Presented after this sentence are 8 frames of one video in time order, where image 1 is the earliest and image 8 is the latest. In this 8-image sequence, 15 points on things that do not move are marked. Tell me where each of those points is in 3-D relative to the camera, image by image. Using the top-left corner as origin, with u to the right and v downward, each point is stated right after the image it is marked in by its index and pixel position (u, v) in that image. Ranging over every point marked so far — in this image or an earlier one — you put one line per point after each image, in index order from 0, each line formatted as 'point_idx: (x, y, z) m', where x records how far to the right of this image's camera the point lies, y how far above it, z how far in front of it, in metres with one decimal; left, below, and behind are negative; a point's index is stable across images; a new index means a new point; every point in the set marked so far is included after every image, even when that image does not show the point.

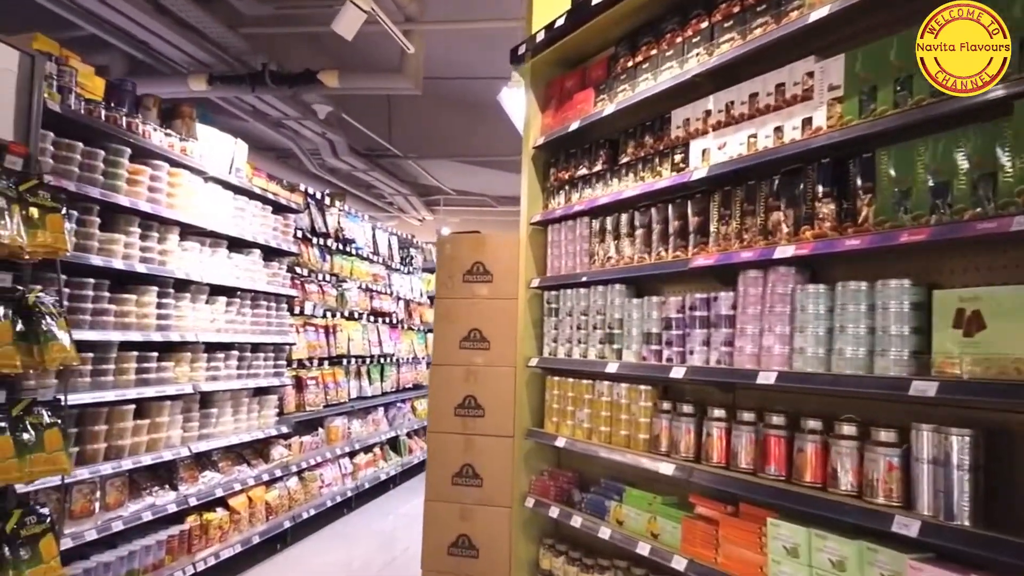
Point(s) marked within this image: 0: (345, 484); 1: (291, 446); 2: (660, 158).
0: (-1.3, -1.5, +5.7) m
1: (-1.5, -1.0, +5.0) m
2: (+0.5, +0.5, +2.8) m
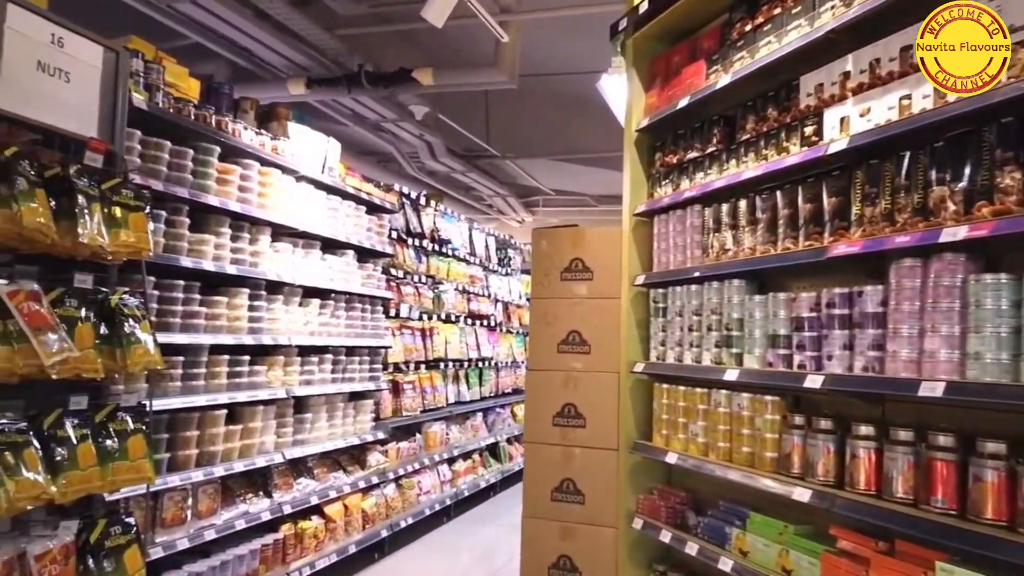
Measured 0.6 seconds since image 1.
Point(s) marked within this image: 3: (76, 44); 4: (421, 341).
0: (-0.5, -1.5, +5.5) m
1: (-0.8, -1.1, +4.9) m
2: (+0.9, +0.5, +2.4) m
3: (-1.4, +0.8, +2.4) m
4: (-0.7, -0.4, +5.4) m
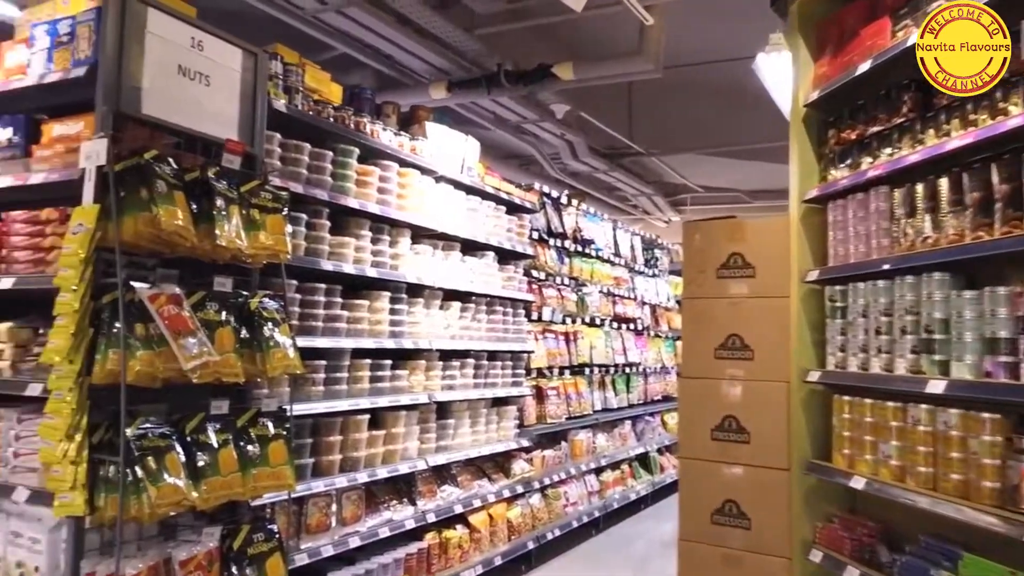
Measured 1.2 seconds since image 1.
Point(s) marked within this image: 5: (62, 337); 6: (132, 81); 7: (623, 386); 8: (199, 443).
0: (+0.6, -1.5, +5.3) m
1: (+0.1, -1.1, +4.7) m
2: (+1.3, +0.5, +1.9) m
3: (-0.9, +0.8, +2.4) m
4: (+0.4, -0.4, +5.2) m
5: (-1.1, -0.1, +1.9) m
6: (-1.1, +0.6, +2.1) m
7: (+0.9, -0.8, +6.1) m
8: (-0.9, -0.4, +2.1) m
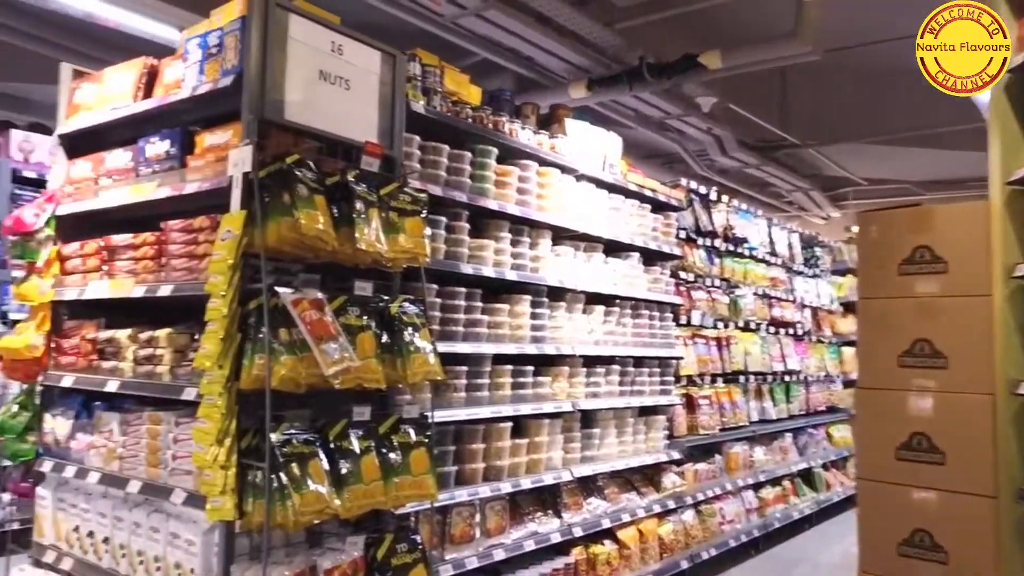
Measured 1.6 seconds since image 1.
0: (+1.5, -1.5, +4.9) m
1: (+1.0, -1.1, +4.4) m
2: (+1.6, +0.5, +1.5) m
3: (-0.5, +0.7, +2.4) m
4: (+1.3, -0.4, +4.9) m
5: (-0.8, -0.1, +2.0) m
6: (-0.7, +0.6, +2.1) m
7: (+2.0, -0.8, +5.7) m
8: (-0.5, -0.5, +2.1) m
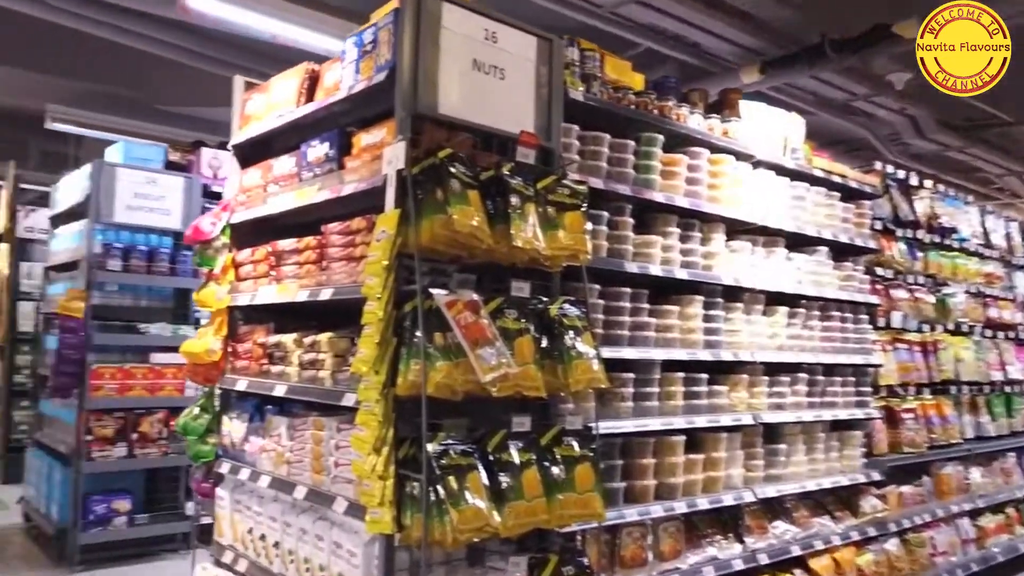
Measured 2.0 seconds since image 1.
0: (+2.6, -1.5, +4.3) m
1: (+1.9, -1.1, +3.9) m
2: (+1.9, +0.6, +1.0) m
3: (0.0, +0.7, +2.2) m
4: (+2.3, -0.4, +4.3) m
5: (-0.4, -0.1, +1.9) m
6: (-0.2, +0.6, +2.0) m
7: (+3.2, -0.8, +4.9) m
8: (0.0, -0.5, +2.0) m
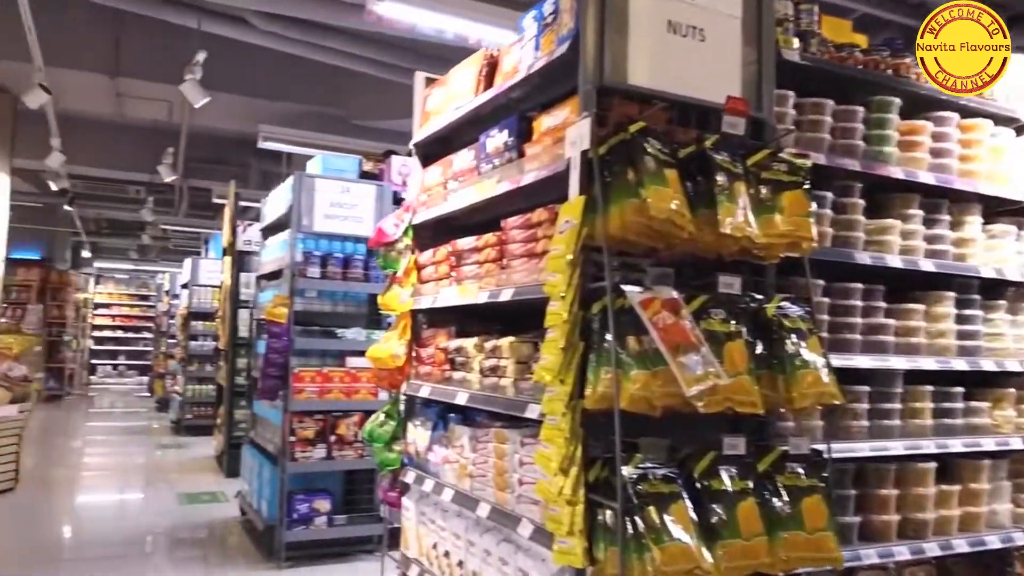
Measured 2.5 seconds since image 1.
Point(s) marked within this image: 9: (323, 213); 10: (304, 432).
0: (+3.5, -1.5, +3.2) m
1: (+2.8, -1.0, +3.0) m
2: (+2.0, +0.6, +0.2) m
3: (+0.5, +0.8, +1.9) m
4: (+3.3, -0.4, +3.3) m
5: (+0.1, -0.1, +1.7) m
6: (+0.2, +0.6, +1.8) m
7: (+4.3, -0.7, +3.7) m
8: (+0.4, -0.4, +1.6) m
9: (-1.1, +0.4, +4.4) m
10: (-1.1, -0.8, +4.1) m
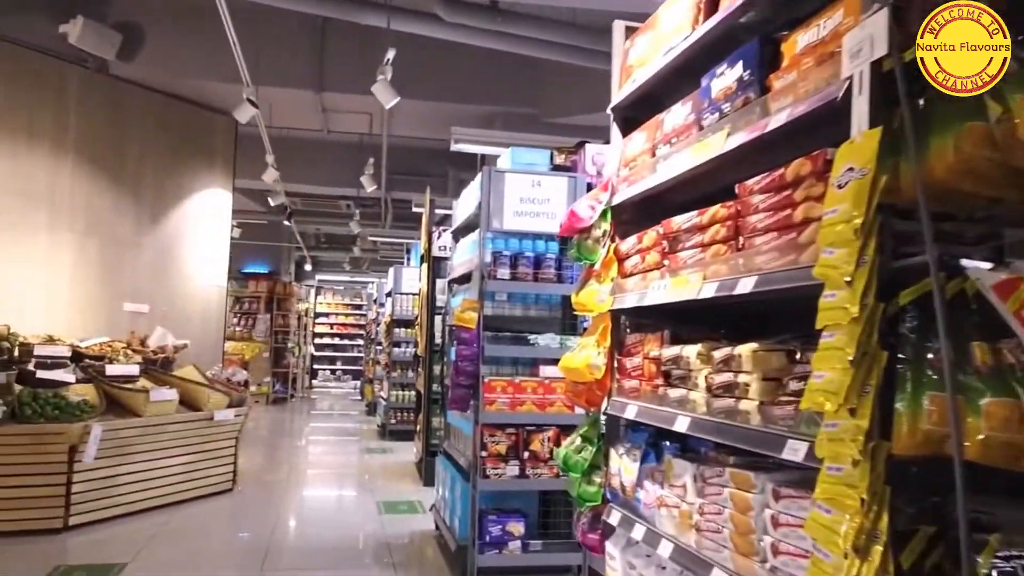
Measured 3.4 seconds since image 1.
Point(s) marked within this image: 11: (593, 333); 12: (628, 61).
0: (+4.2, -1.4, +1.7) m
1: (+3.5, -1.0, +1.7) m
2: (+1.9, +0.7, -0.8) m
3: (+0.9, +0.8, +1.2) m
4: (+4.0, -0.3, +1.9) m
5: (+0.5, -0.1, +1.1) m
6: (+0.6, +0.6, +1.2) m
7: (+5.0, -0.6, +2.0) m
8: (+0.8, -0.4, +1.0) m
9: (0.0, +0.4, +4.0) m
10: (-0.1, -0.8, +3.8) m
11: (+0.2, -0.1, +2.2) m
12: (+0.3, +0.7, +2.1) m
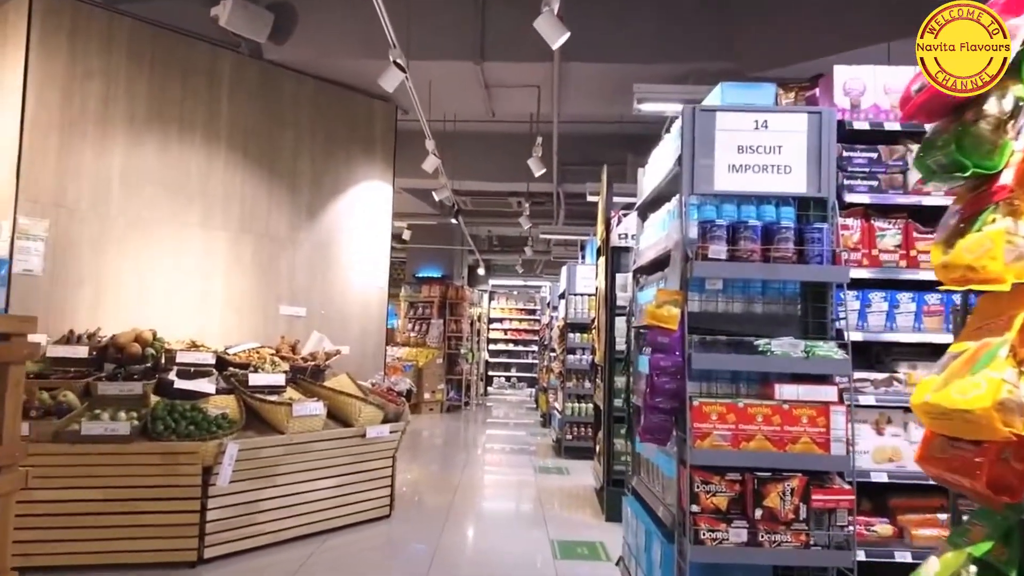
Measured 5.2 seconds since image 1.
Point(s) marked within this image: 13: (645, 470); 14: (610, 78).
0: (+4.4, -1.2, -0.3) m
1: (+3.7, -0.8, -0.2) m
2: (+1.6, +0.8, -2.2) m
3: (+1.1, +0.9, -0.1) m
4: (+4.2, -0.1, -0.1) m
5: (+0.6, 0.0, -0.1) m
6: (+0.8, +0.7, -0.1) m
7: (+5.3, -0.5, -0.3) m
8: (+0.9, -0.3, -0.3) m
9: (+0.8, +0.5, +2.9) m
10: (+0.7, -0.7, +2.6) m
11: (+0.6, -0.1, +1.0) m
12: (+0.7, +0.7, +1.0) m
13: (+0.6, -0.9, +3.6) m
14: (+0.8, +1.7, +6.2) m
